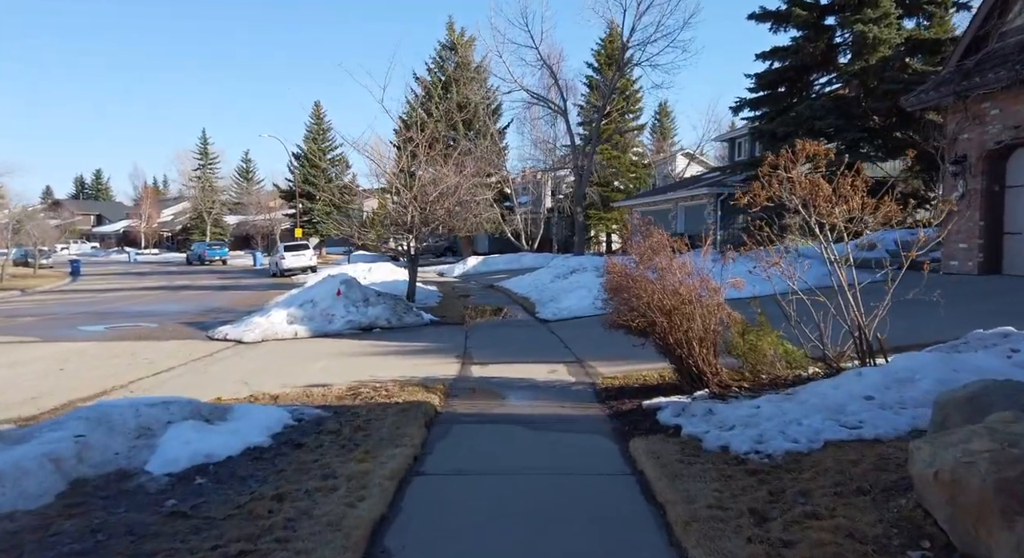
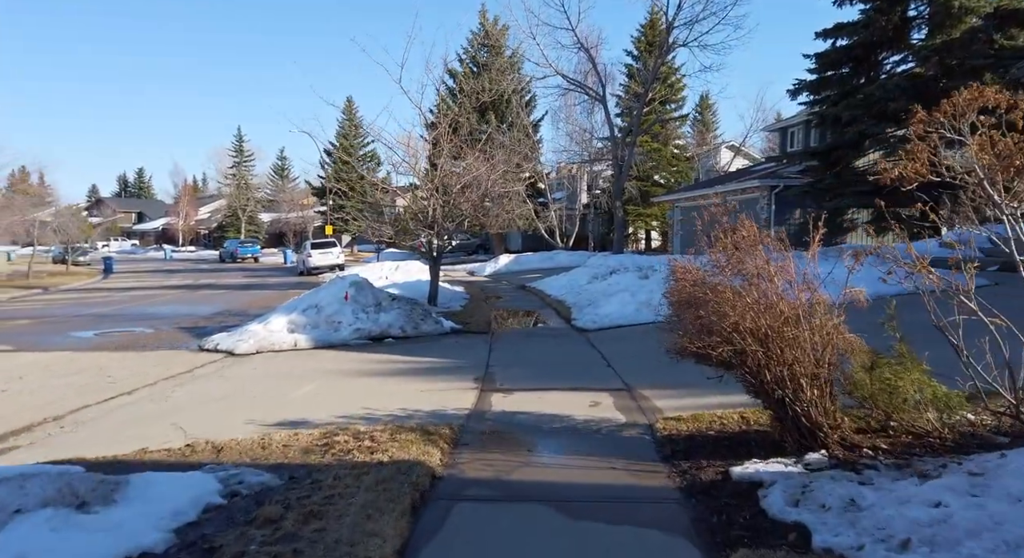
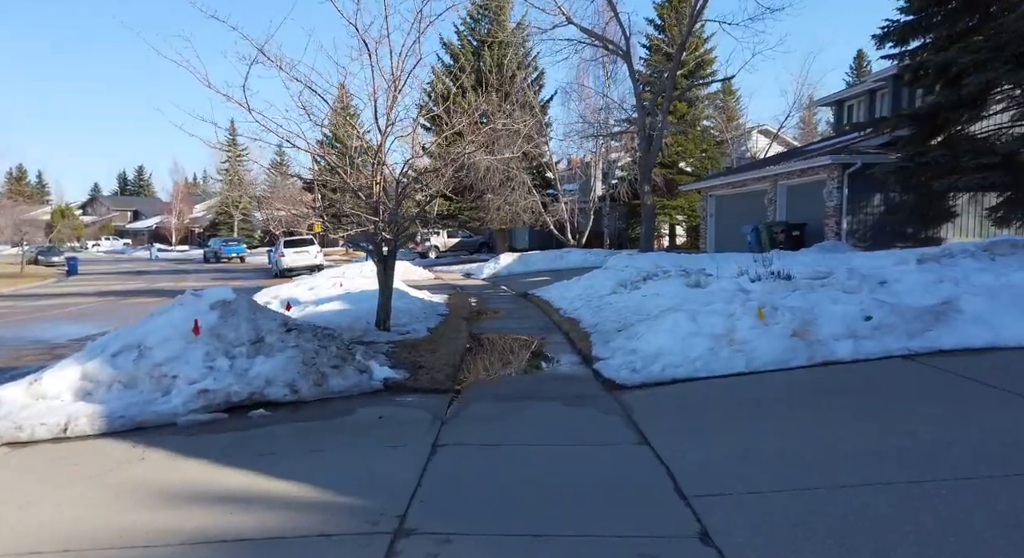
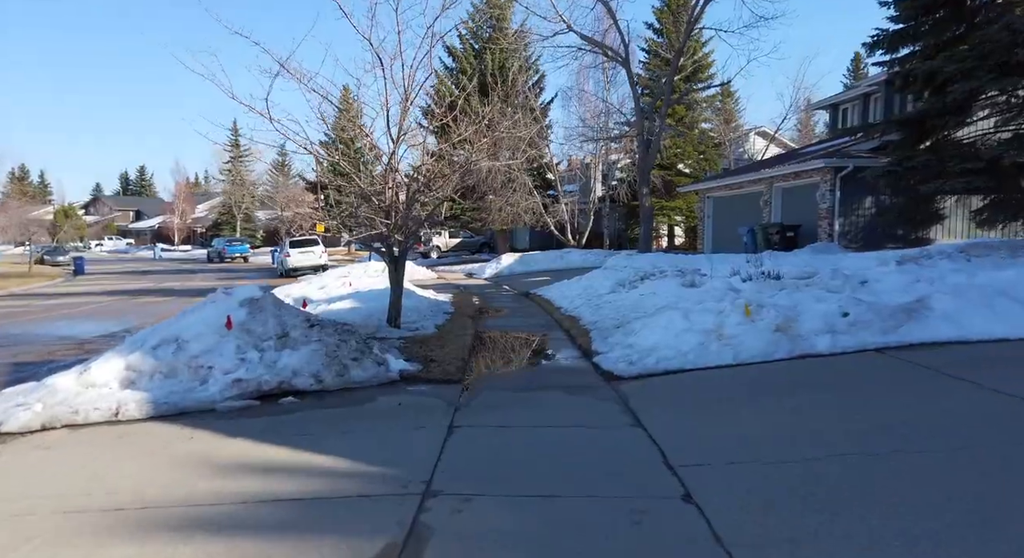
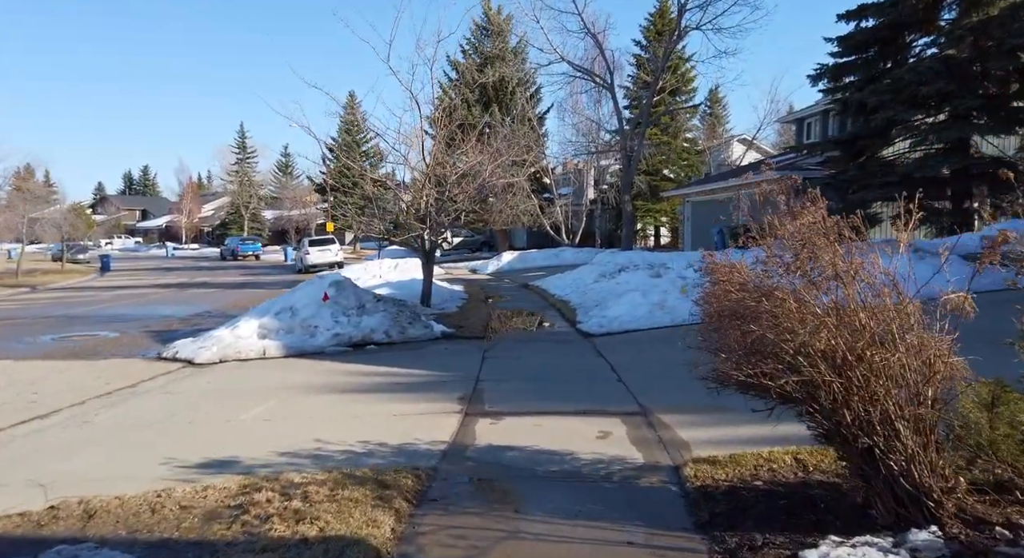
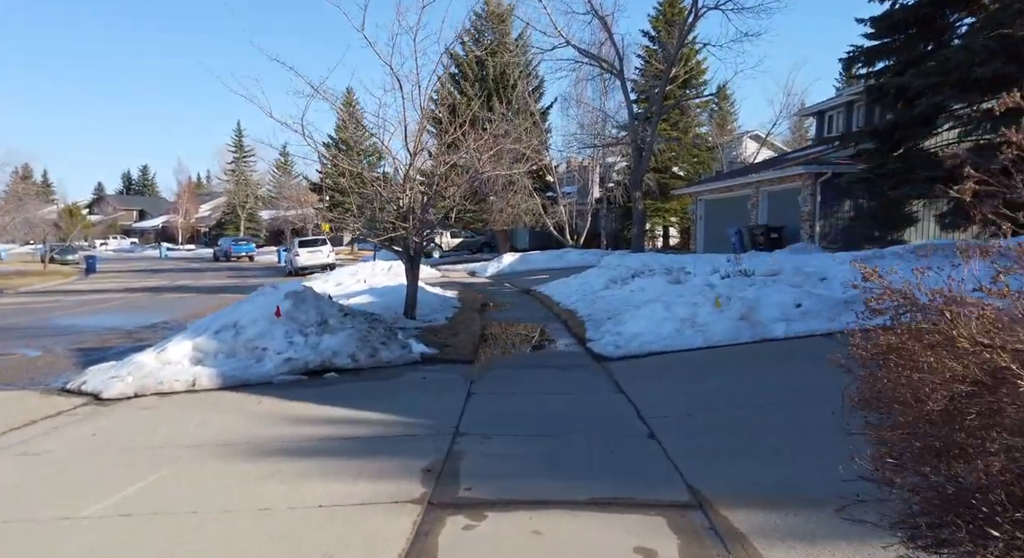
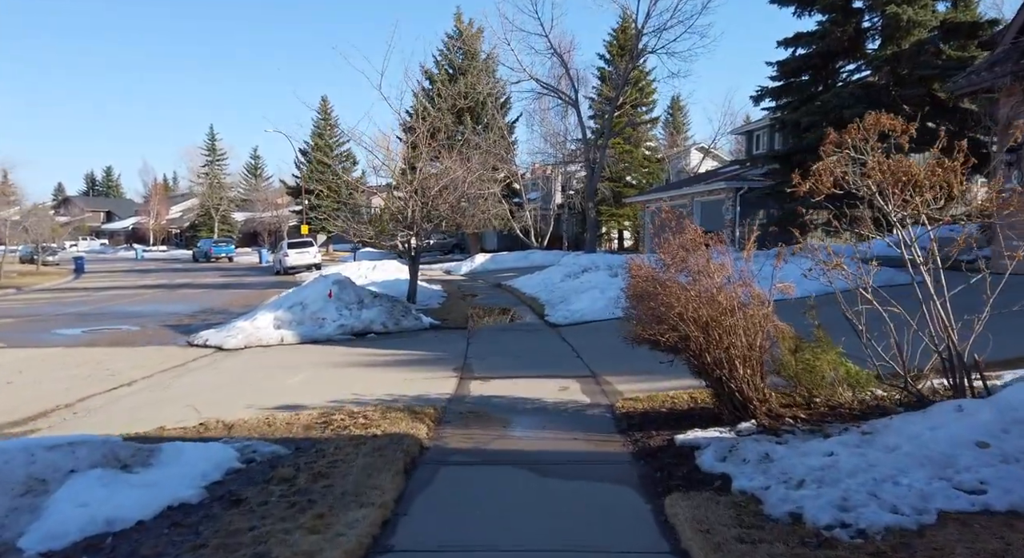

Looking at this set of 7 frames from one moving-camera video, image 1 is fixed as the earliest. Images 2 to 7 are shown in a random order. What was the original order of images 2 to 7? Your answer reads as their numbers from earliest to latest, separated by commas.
7, 2, 5, 6, 4, 3
